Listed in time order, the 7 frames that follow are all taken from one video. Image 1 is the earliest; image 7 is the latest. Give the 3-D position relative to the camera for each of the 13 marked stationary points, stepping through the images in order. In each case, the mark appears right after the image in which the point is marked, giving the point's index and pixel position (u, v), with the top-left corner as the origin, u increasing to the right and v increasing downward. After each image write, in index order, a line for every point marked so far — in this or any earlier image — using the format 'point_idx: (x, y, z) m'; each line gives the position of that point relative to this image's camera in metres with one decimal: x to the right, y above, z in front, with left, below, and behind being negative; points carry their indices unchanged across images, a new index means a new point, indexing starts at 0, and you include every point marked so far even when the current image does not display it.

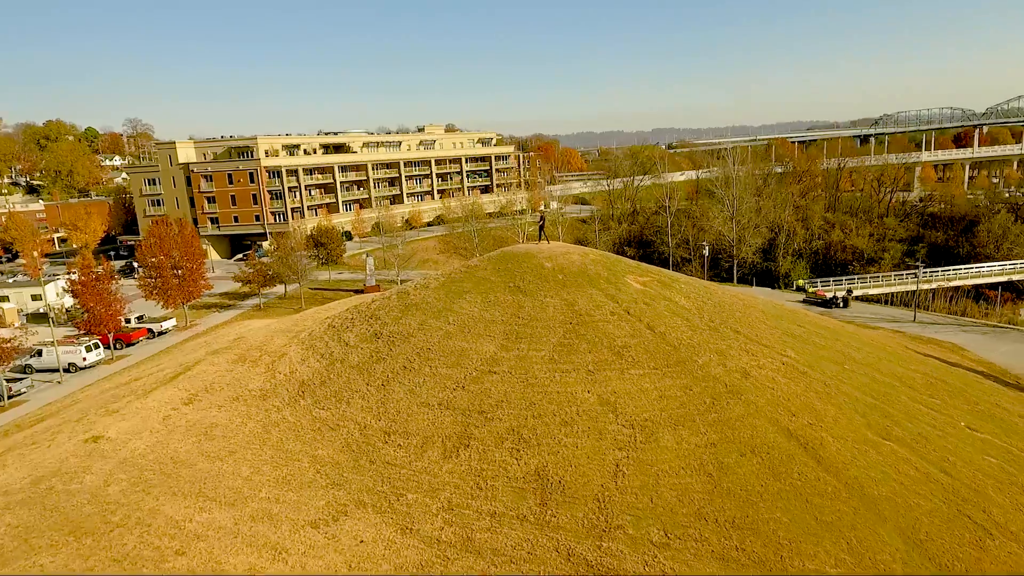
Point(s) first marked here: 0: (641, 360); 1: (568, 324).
0: (+3.3, -1.8, +15.7) m
1: (+1.5, -1.0, +17.0) m
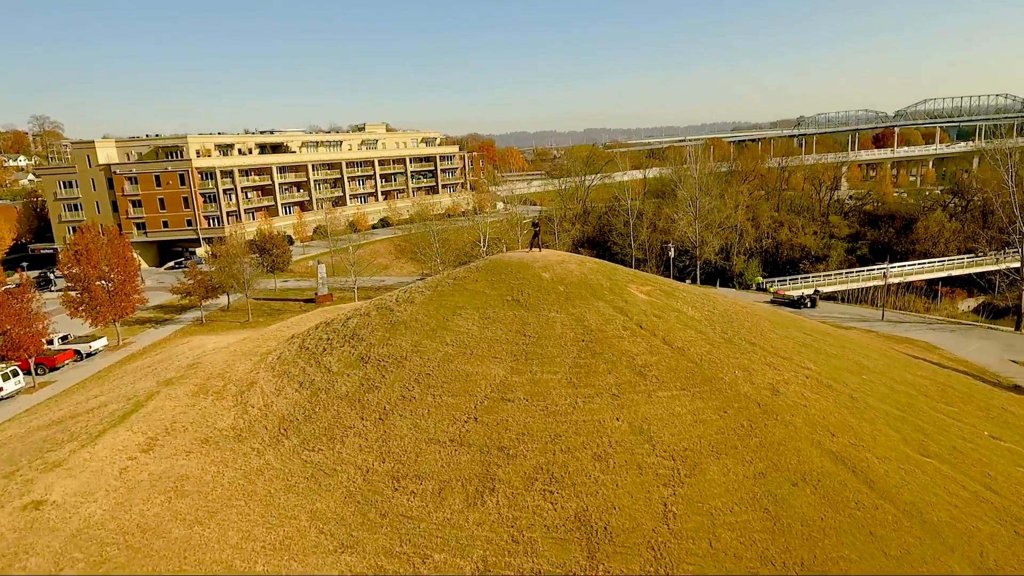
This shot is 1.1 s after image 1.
0: (+3.6, -2.1, +14.4) m
1: (+1.7, -1.4, +15.5) m
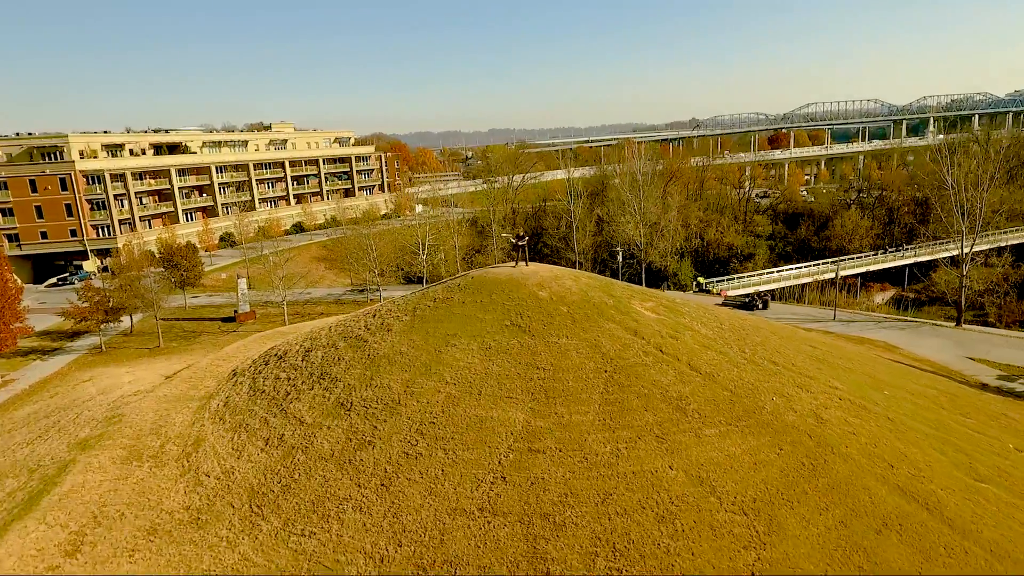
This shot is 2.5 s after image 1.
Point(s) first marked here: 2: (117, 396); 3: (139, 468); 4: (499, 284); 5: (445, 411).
0: (+4.0, -2.6, +12.7) m
1: (+2.0, -1.8, +13.5) m
2: (-11.5, -3.1, +18.3) m
3: (-7.6, -3.7, +12.8) m
4: (-0.3, +0.1, +17.0) m
5: (-1.4, -2.5, +12.7) m
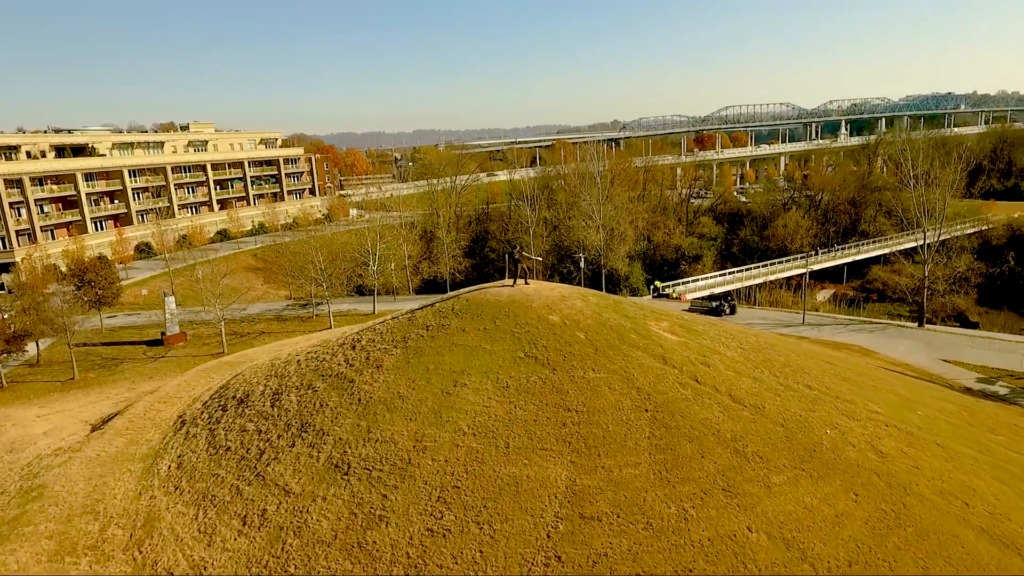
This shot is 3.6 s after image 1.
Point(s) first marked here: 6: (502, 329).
0: (+4.6, -3.0, +11.1) m
1: (+2.5, -2.3, +11.7) m
2: (-11.4, -4.0, +15.0) m
3: (-6.9, -4.4, +9.9) m
4: (-0.3, -0.5, +14.9) m
5: (-0.7, -3.1, +10.5) m
6: (-0.2, -0.9, +14.0) m
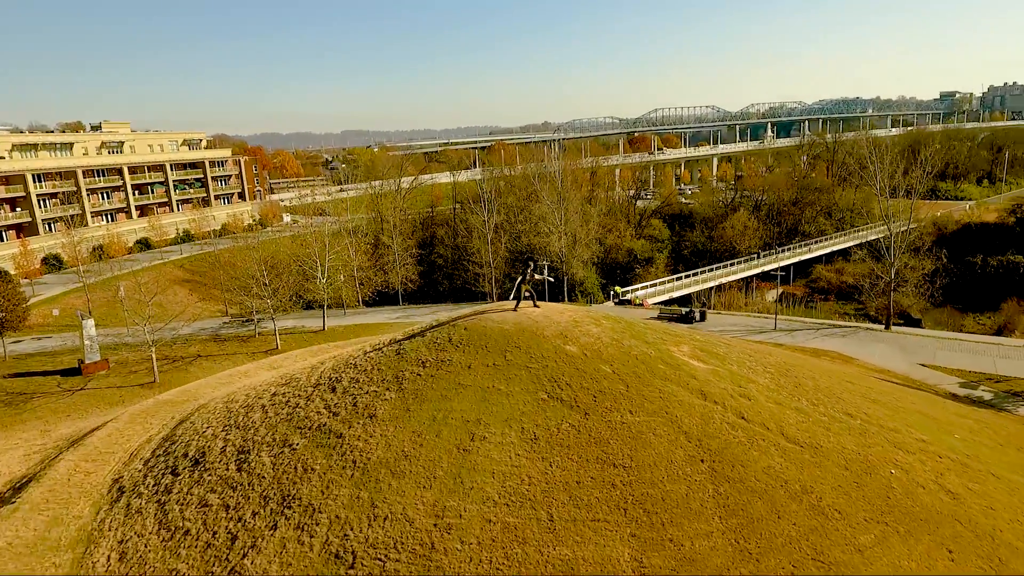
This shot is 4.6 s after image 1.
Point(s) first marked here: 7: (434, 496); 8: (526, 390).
0: (+5.2, -3.4, +9.6) m
1: (+3.0, -2.8, +10.0) m
2: (-11.1, -4.8, +11.8) m
3: (-6.1, -5.1, +7.2) m
4: (-0.1, -1.0, +12.9) m
5: (0.0, -3.6, +8.4) m
6: (+0.1, -1.4, +12.0) m
7: (-1.2, -3.1, +9.4) m
8: (+0.2, -1.8, +11.3) m
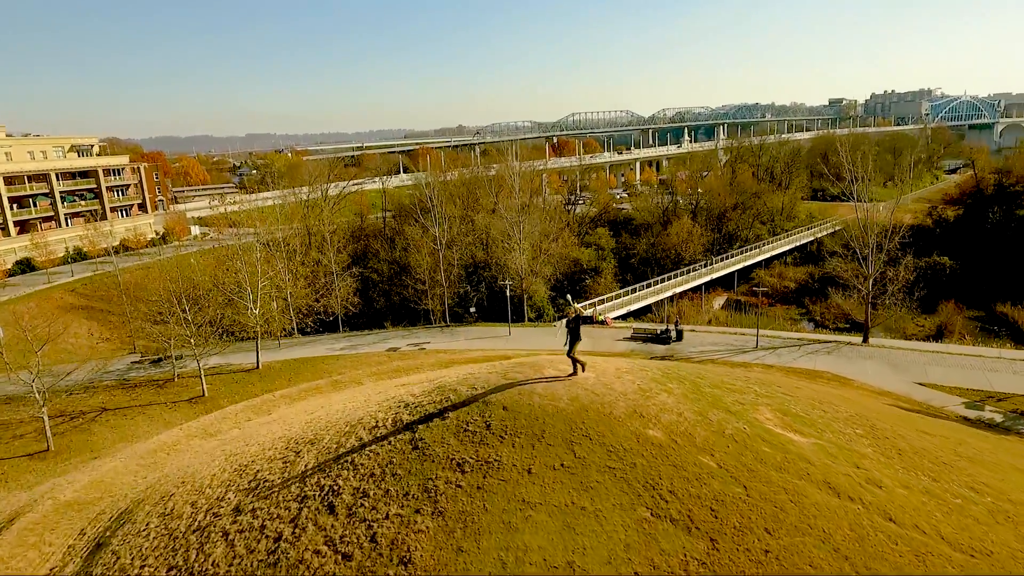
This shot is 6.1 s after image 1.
0: (+6.6, -4.3, +7.1) m
1: (+4.4, -3.7, +7.2) m
2: (-9.8, -6.1, +7.2) m
3: (-4.2, -6.2, +3.3) m
4: (+0.9, -2.0, +9.7) m
5: (+1.6, -4.6, +5.3) m
6: (+1.1, -2.5, +8.8) m
7: (+0.3, -4.1, +6.1) m
8: (+1.4, -2.8, +8.2) m
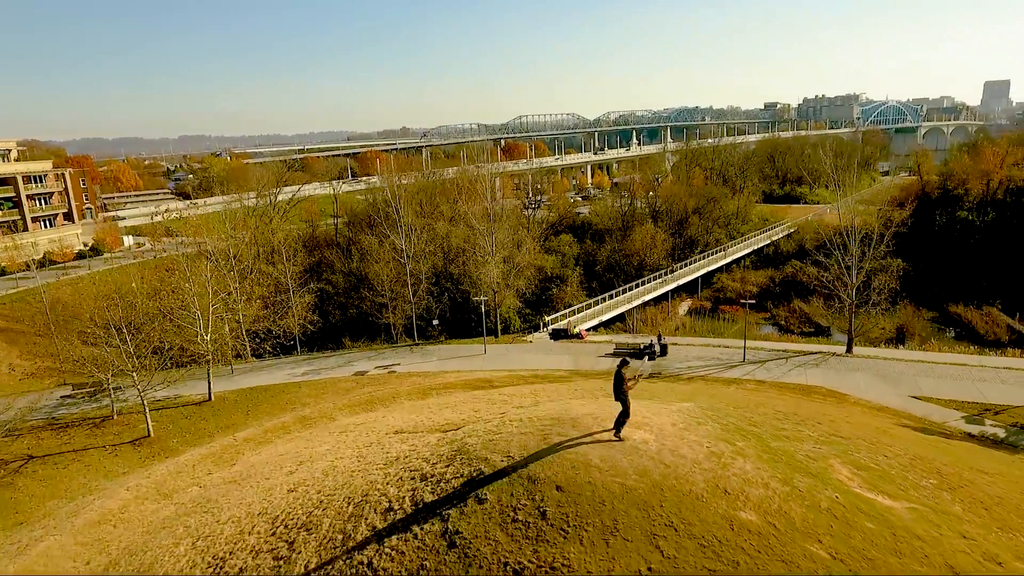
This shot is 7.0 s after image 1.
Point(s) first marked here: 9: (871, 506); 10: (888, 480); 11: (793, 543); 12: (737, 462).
0: (+7.6, -4.8, +5.8) m
1: (+5.4, -4.3, +5.7) m
2: (-8.7, -7.0, +4.5) m
3: (-2.8, -7.0, +1.1) m
4: (+1.6, -2.7, +7.9) m
5: (+2.7, -5.2, +3.6) m
6: (+1.9, -3.1, +7.1) m
7: (+1.4, -4.8, +4.2) m
8: (+2.3, -3.5, +6.5) m
9: (+5.0, -3.0, +8.8) m
10: (+6.0, -3.1, +10.1) m
11: (+3.3, -3.0, +7.5) m
12: (+3.1, -2.4, +9.0) m
